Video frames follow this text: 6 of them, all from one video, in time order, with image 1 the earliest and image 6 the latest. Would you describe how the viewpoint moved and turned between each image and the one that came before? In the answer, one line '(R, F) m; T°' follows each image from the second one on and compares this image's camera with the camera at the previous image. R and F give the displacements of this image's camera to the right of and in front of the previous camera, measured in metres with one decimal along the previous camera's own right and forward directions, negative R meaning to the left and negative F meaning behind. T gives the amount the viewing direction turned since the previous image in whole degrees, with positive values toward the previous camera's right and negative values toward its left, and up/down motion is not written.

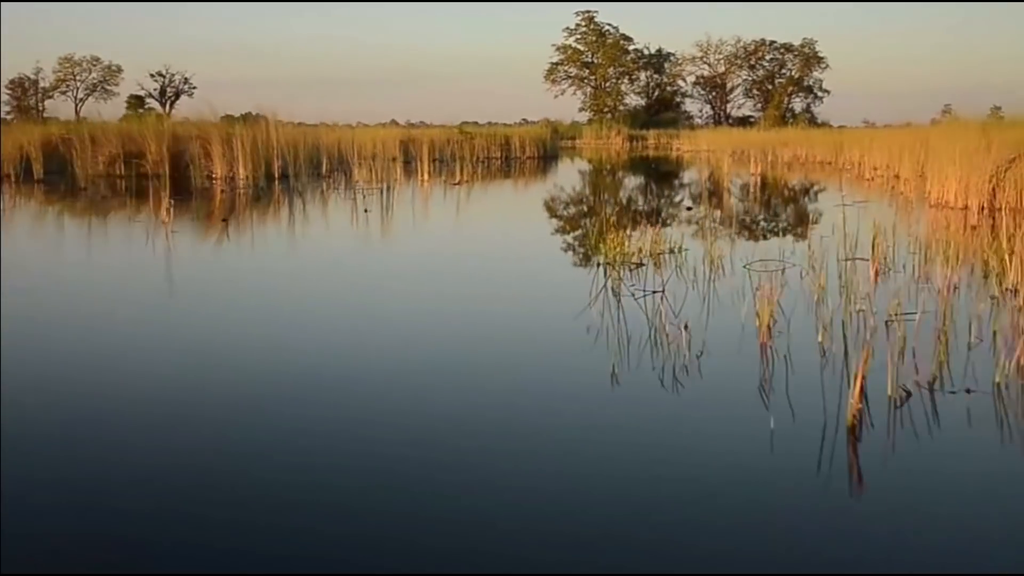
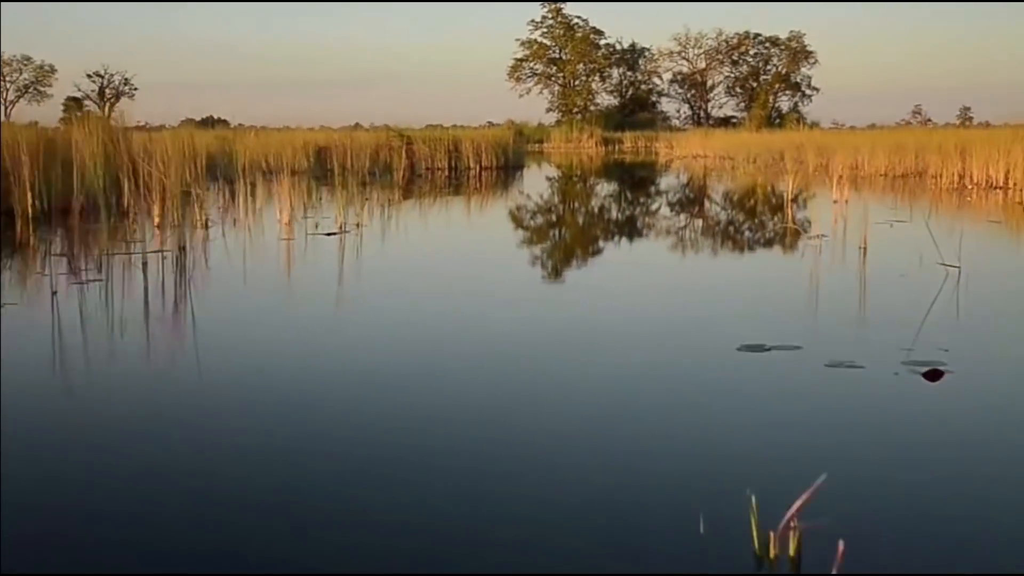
(0.0, +0.6) m; +2°
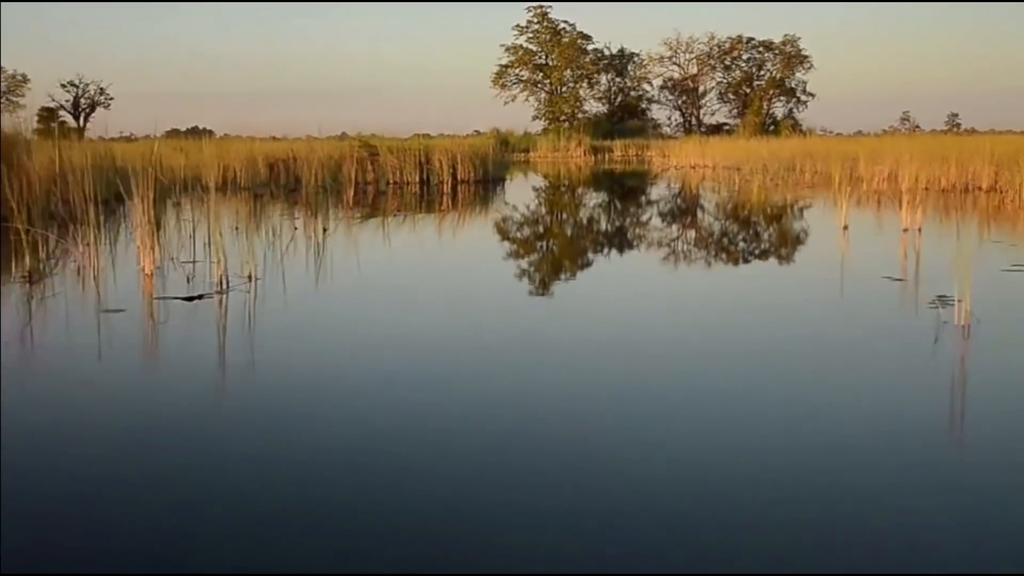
(0.0, +0.2) m; +1°
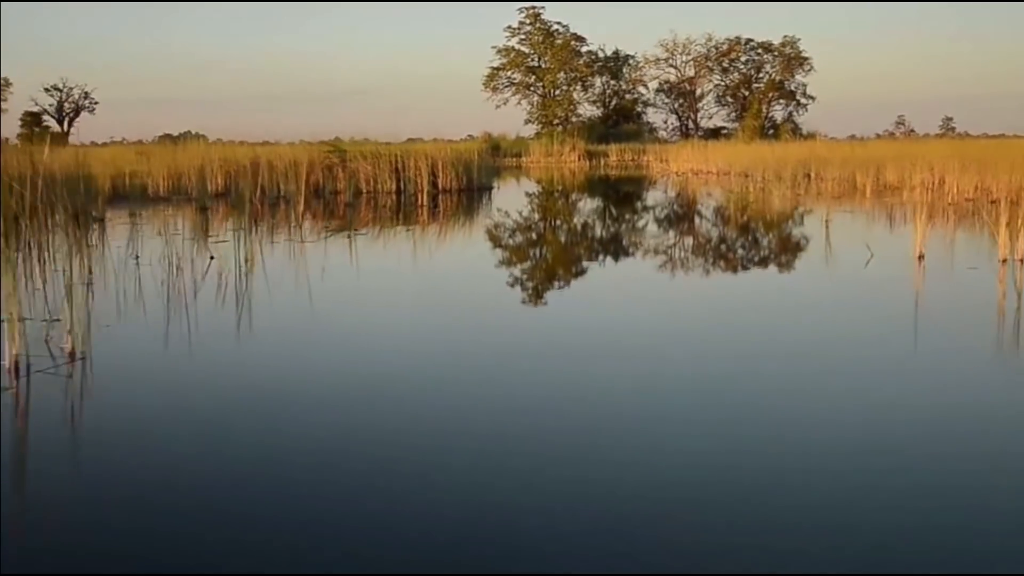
(0.0, +0.2) m; 0°
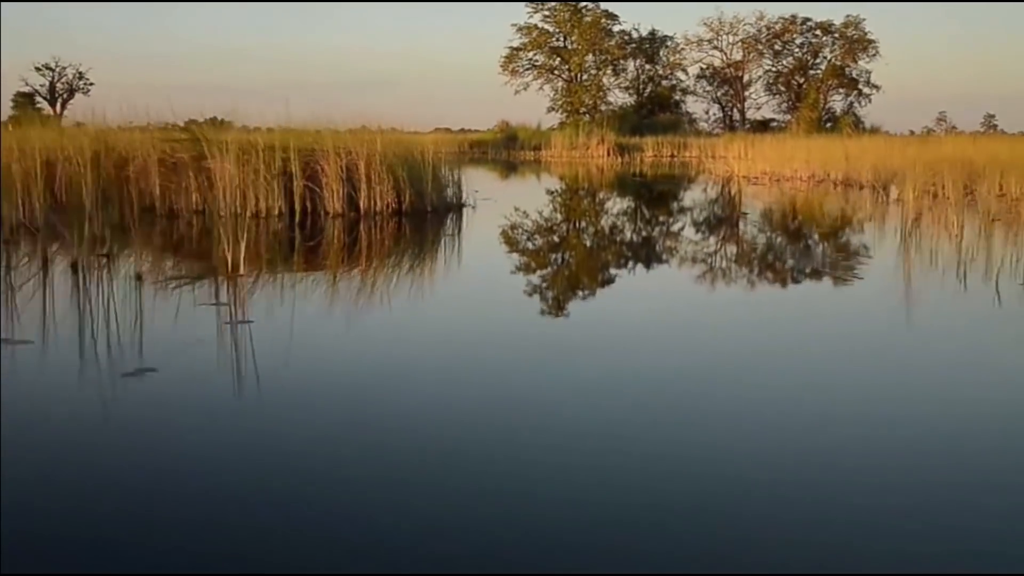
(0.0, +0.6) m; -1°
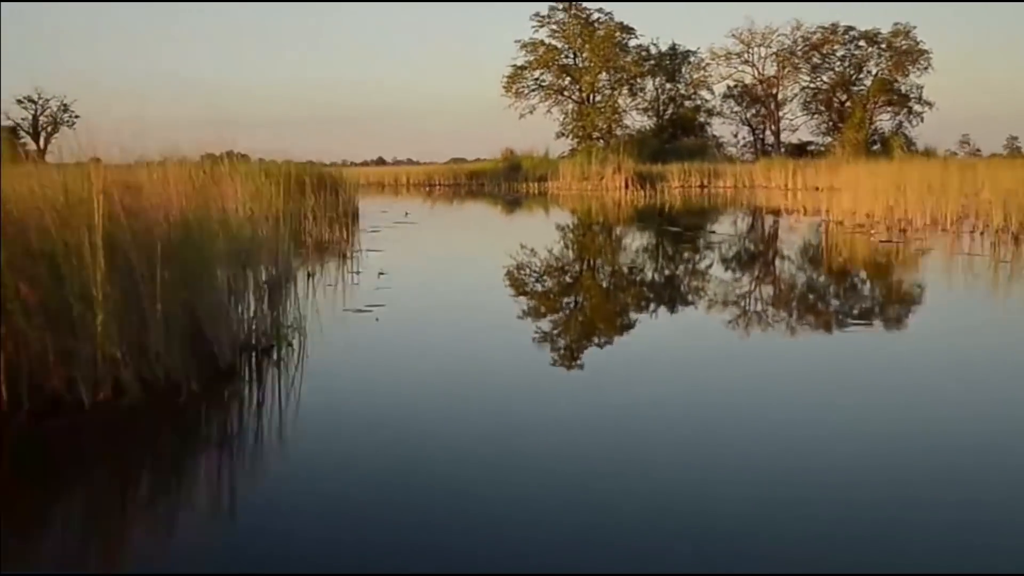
(0.0, +0.6) m; -1°
